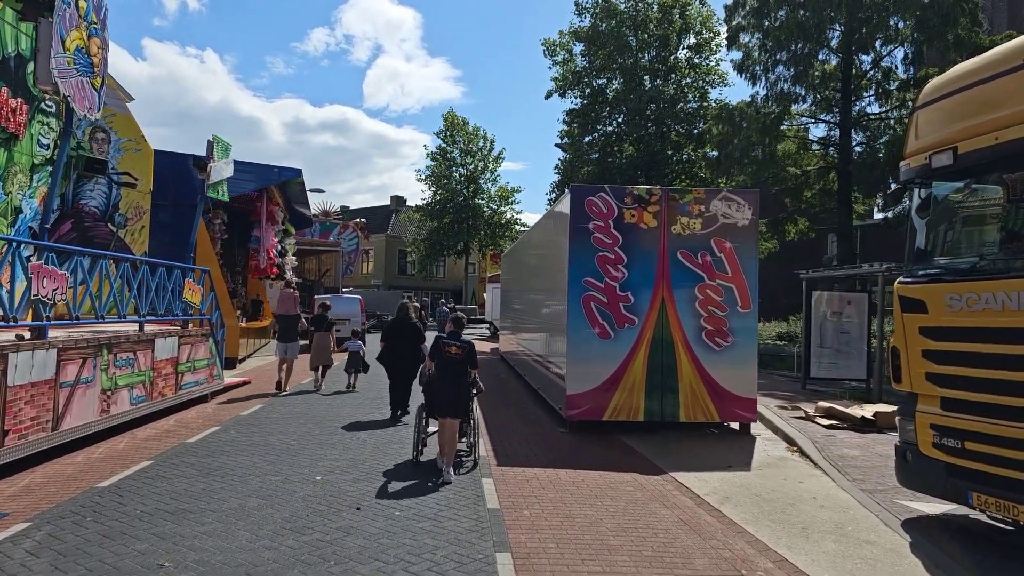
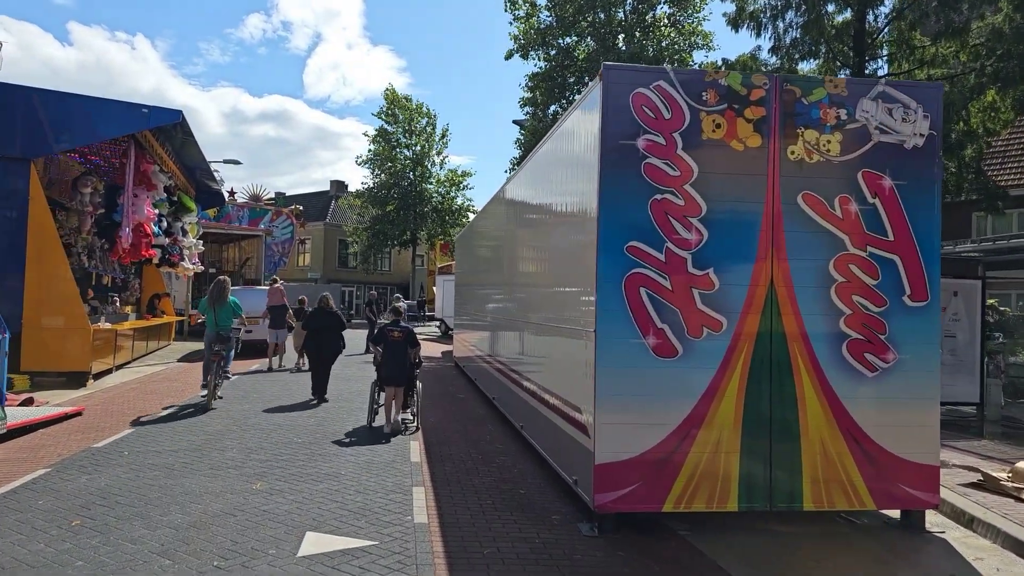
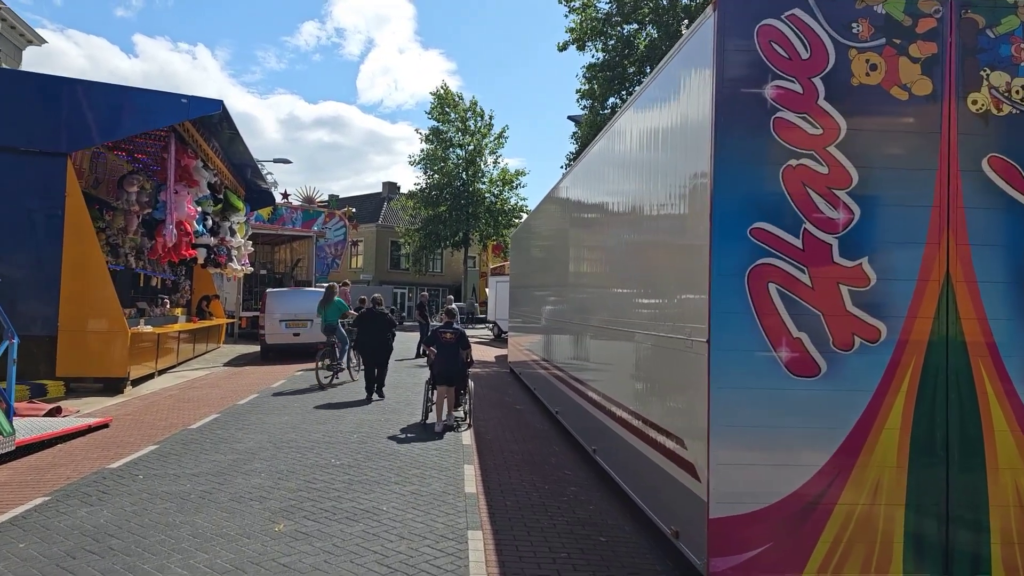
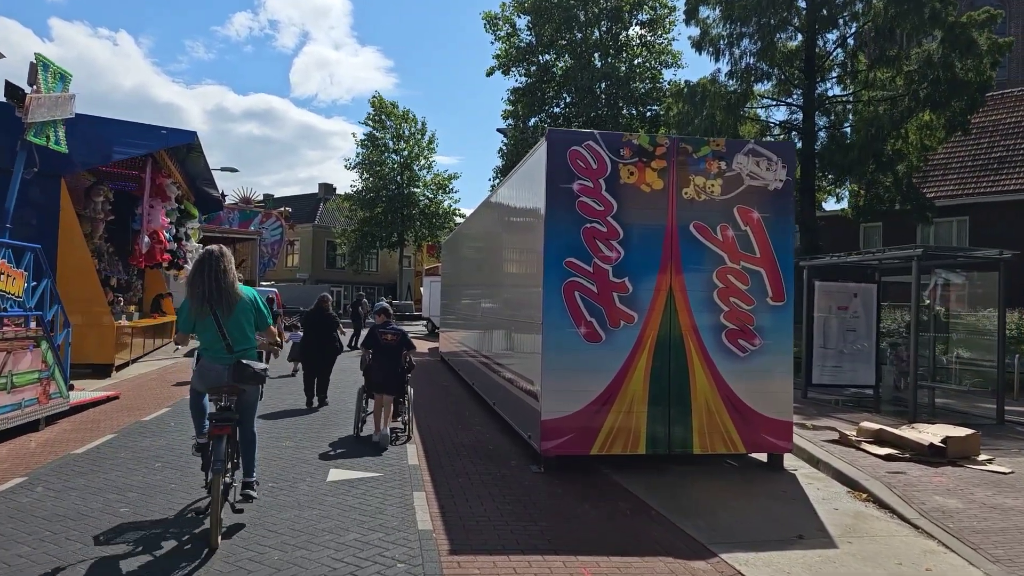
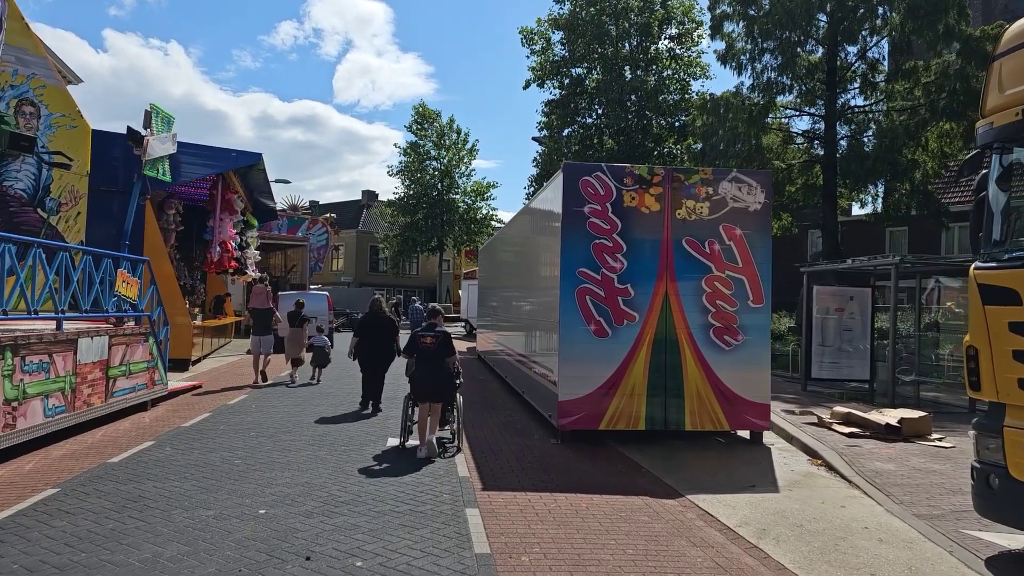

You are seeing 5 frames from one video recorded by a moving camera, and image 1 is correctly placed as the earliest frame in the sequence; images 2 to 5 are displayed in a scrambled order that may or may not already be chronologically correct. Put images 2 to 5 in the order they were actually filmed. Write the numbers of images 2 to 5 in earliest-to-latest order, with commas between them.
5, 4, 2, 3
